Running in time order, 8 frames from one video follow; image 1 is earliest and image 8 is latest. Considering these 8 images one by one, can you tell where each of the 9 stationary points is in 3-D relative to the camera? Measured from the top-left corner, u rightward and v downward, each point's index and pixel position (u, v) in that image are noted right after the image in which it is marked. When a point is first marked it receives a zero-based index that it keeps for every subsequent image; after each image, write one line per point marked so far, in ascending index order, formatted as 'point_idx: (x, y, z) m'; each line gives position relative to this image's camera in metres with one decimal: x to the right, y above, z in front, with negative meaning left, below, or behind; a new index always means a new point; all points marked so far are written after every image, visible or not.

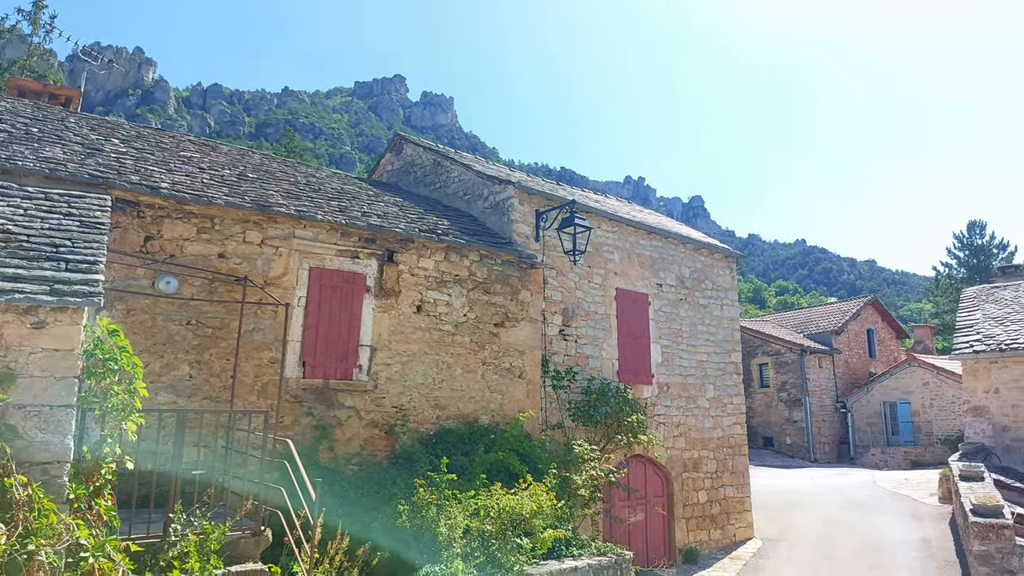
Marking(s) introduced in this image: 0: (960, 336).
0: (+7.5, -0.8, +11.9) m
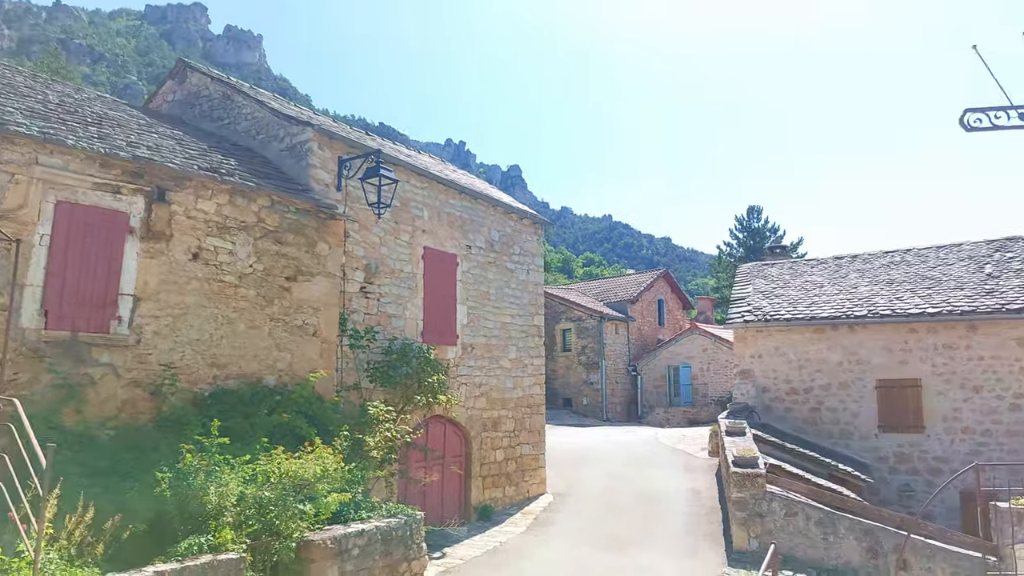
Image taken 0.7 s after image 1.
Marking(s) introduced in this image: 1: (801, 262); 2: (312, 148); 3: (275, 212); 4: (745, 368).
0: (+4.1, -0.4, +13.1) m
1: (+5.8, +0.5, +14.4) m
2: (-2.0, +1.4, +7.2) m
3: (-2.3, +0.7, +6.8) m
4: (+4.1, -1.4, +12.7) m
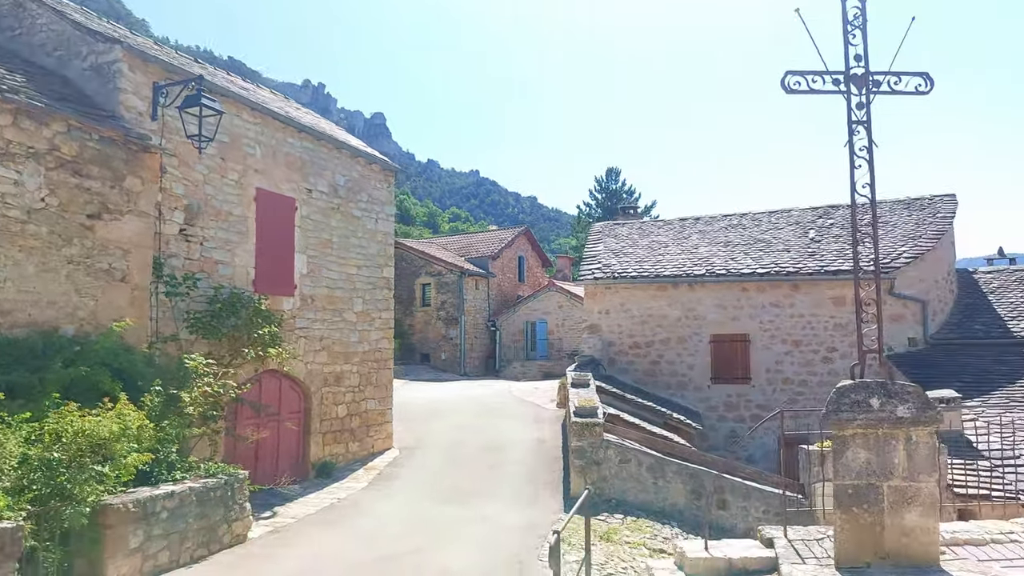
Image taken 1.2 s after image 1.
0: (+1.4, +0.4, +13.4) m
1: (+2.9, +1.4, +15.0) m
2: (-3.5, +1.9, +6.4) m
3: (-3.7, +1.2, +6.0) m
4: (+1.5, -0.6, +13.0) m
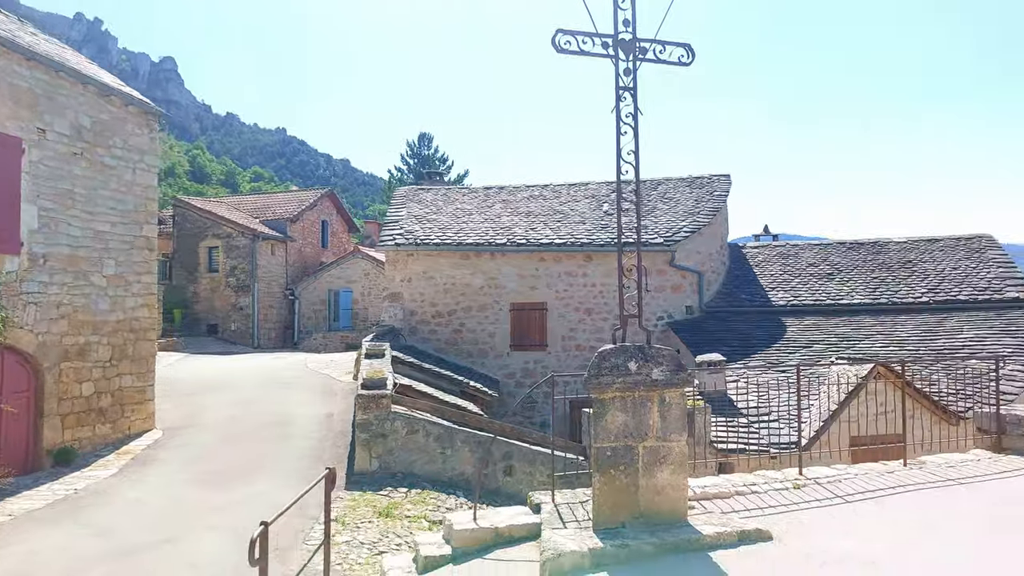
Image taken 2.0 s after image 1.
0: (-2.3, +1.0, +12.9) m
1: (-1.2, +2.0, +14.8) m
2: (-5.2, +2.3, +4.8) m
3: (-5.3, +1.6, +4.5) m
4: (-2.1, 0.0, +12.6) m
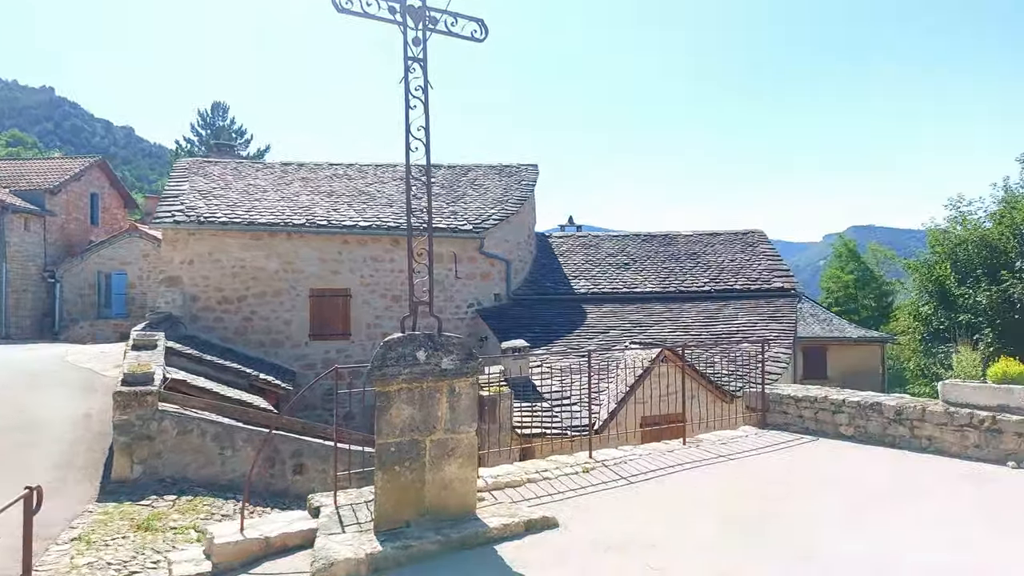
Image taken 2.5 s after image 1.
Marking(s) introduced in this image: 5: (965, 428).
0: (-5.6, +1.3, +11.6) m
1: (-5.0, +2.3, +13.6) m
2: (-6.4, +2.4, +3.0) m
3: (-6.4, +1.7, +2.6) m
4: (-5.4, +0.2, +11.3) m
5: (+3.5, -1.1, +5.5) m
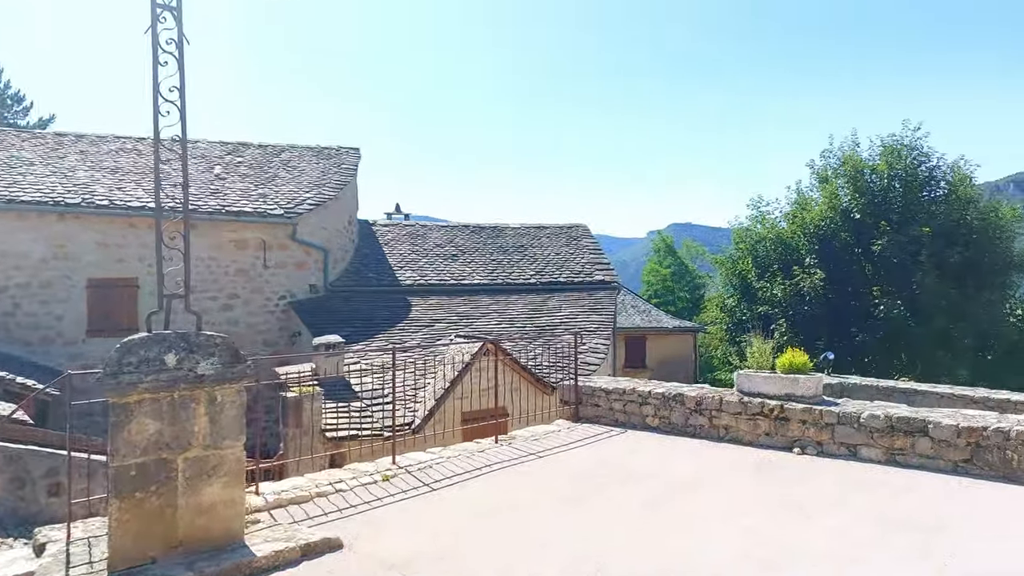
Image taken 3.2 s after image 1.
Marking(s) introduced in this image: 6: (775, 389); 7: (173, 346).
0: (-8.2, +1.5, +9.6) m
1: (-8.1, +2.5, +11.7) m
2: (-7.1, +2.5, +1.0) m
3: (-7.1, +1.8, +0.6) m
4: (-8.0, +0.4, +9.4) m
5: (+2.0, -1.0, +5.7) m
6: (+2.1, -0.8, +5.7) m
7: (-1.8, -0.3, +3.7) m
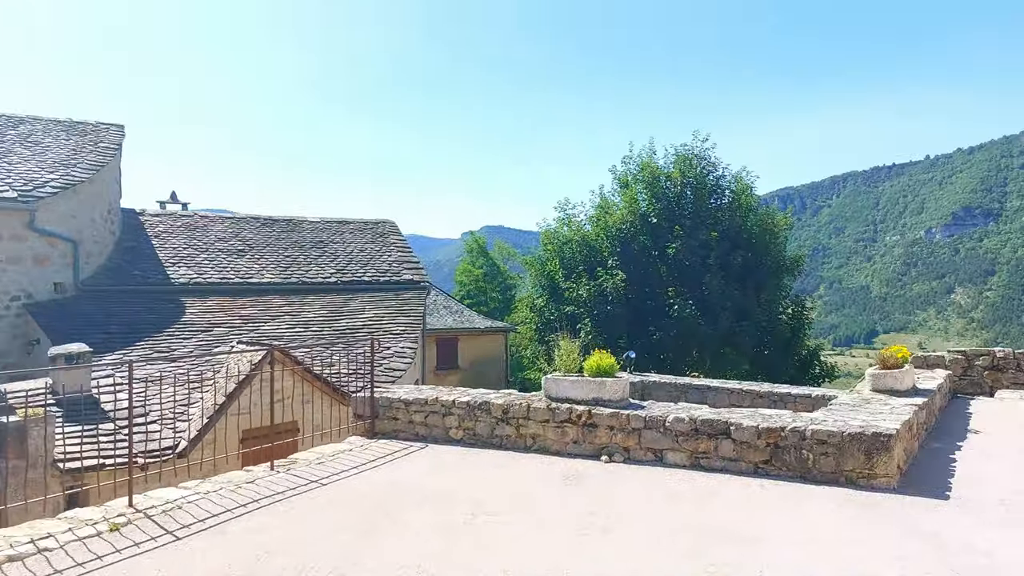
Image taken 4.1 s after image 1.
0: (-10.5, +1.5, +6.4) m
1: (-10.9, +2.5, +8.5) m
2: (-7.2, +2.5, -1.5) m
3: (-7.0, +1.8, -1.9) m
4: (-10.2, +0.4, +6.4) m
5: (+0.4, -1.0, +5.3) m
6: (+0.5, -0.8, +5.4) m
7: (-2.7, -0.3, +2.4) m
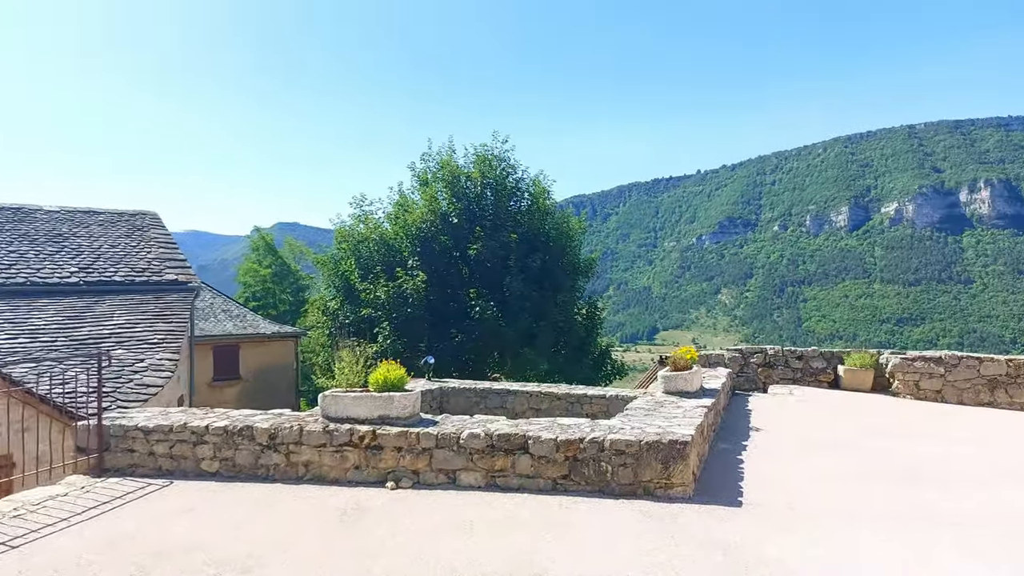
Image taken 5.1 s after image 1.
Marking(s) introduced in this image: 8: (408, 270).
0: (-11.8, +1.5, +2.8) m
1: (-12.8, +2.5, +4.7) m
2: (-6.5, +2.5, -4.0) m
3: (-6.3, +1.8, -4.3) m
4: (-11.5, +0.4, +2.8) m
5: (-1.1, -1.0, +4.6) m
6: (-1.0, -0.8, +4.7) m
7: (-3.3, -0.3, +1.0) m
8: (-2.3, +0.4, +15.4) m
